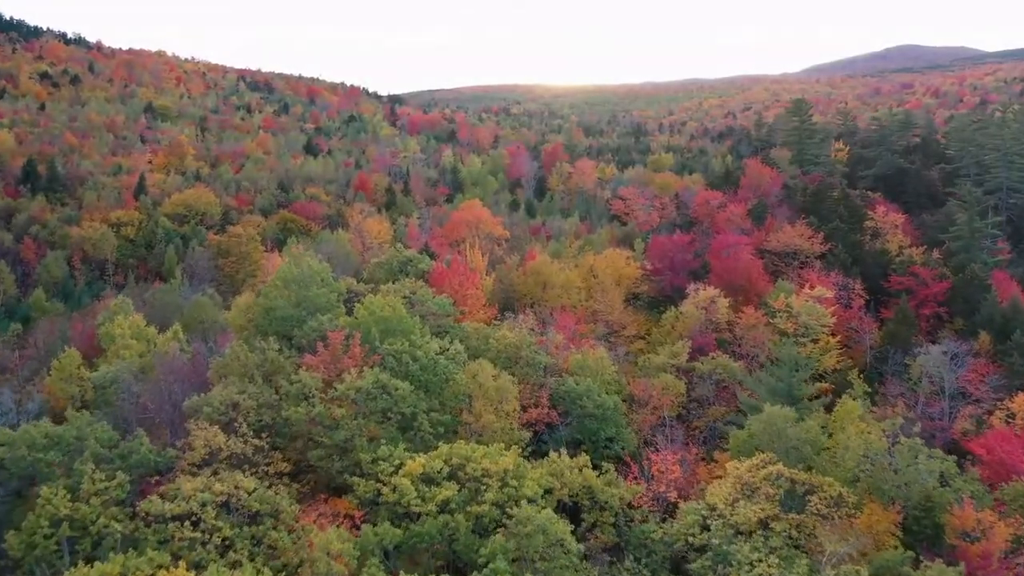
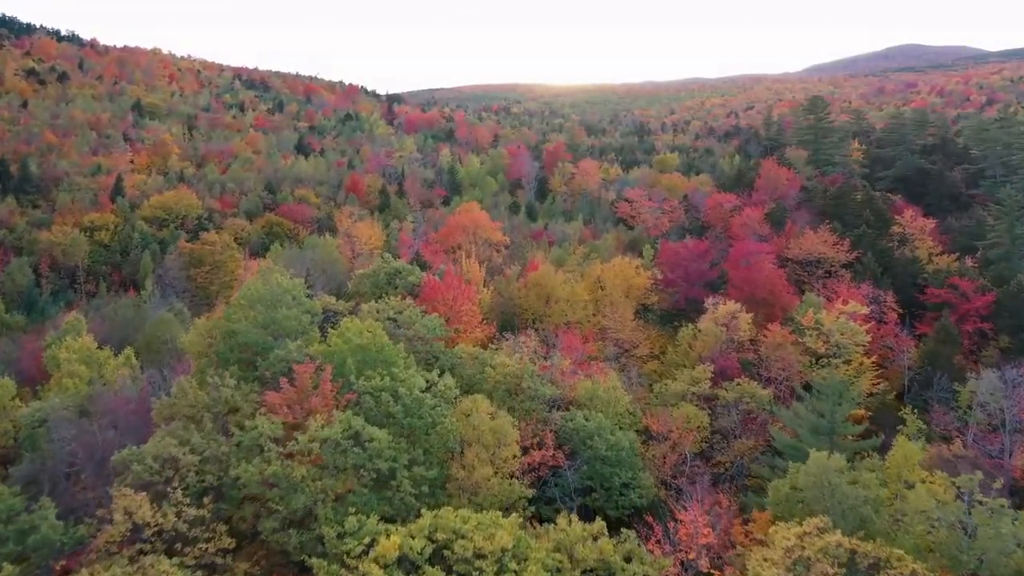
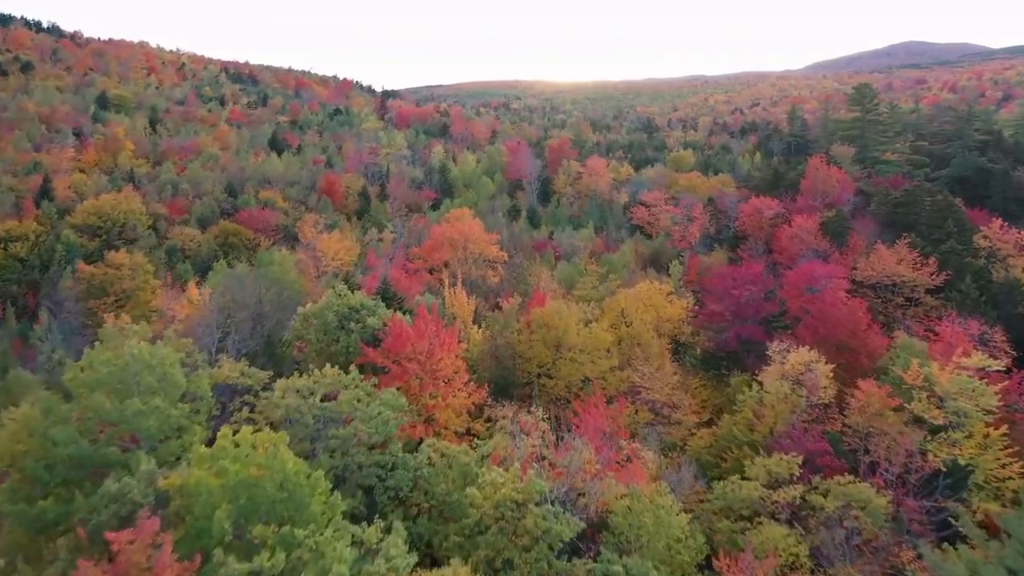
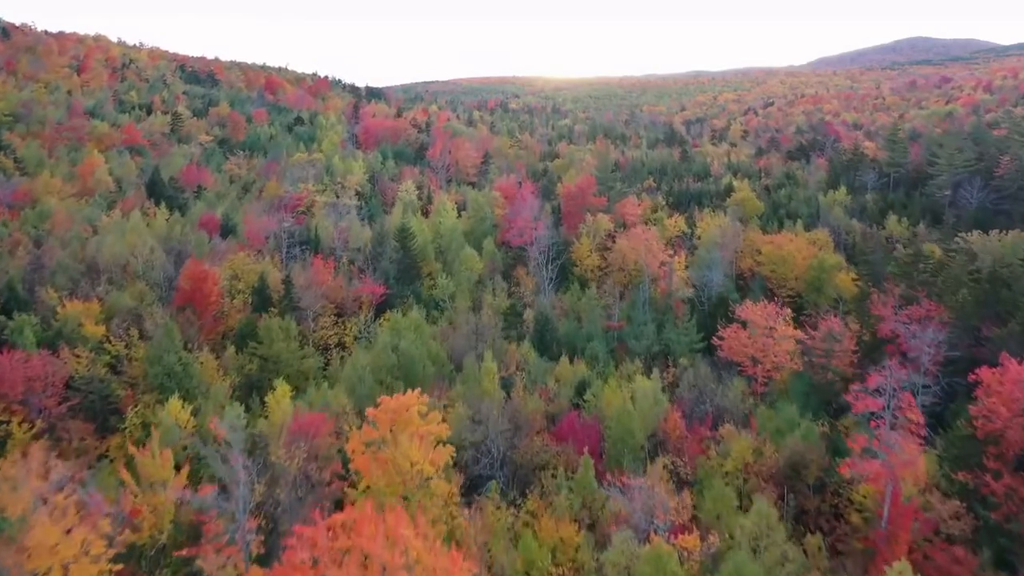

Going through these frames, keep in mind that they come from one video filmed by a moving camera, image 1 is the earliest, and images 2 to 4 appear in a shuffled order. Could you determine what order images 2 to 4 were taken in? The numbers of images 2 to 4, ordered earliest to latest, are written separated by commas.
2, 3, 4
